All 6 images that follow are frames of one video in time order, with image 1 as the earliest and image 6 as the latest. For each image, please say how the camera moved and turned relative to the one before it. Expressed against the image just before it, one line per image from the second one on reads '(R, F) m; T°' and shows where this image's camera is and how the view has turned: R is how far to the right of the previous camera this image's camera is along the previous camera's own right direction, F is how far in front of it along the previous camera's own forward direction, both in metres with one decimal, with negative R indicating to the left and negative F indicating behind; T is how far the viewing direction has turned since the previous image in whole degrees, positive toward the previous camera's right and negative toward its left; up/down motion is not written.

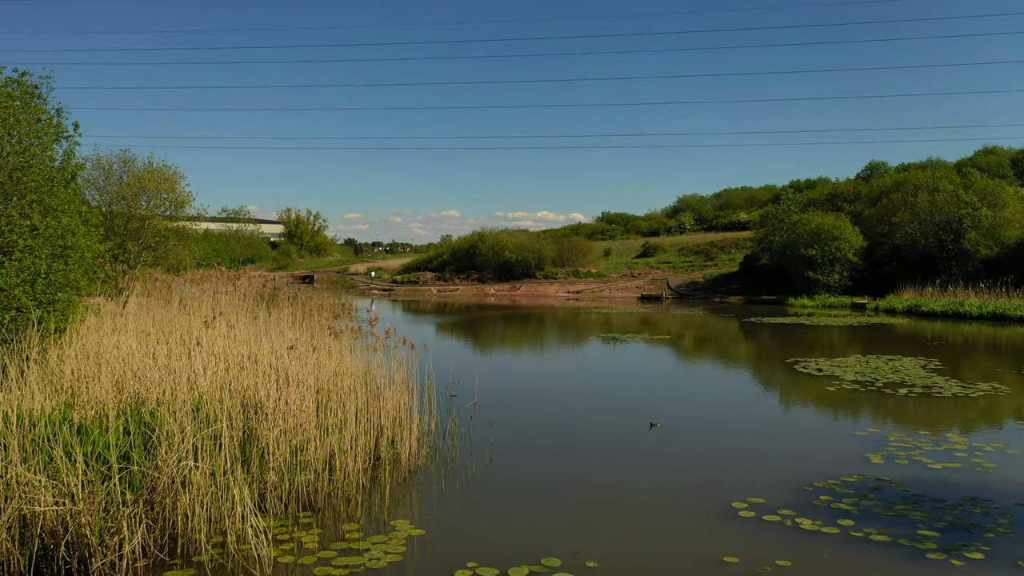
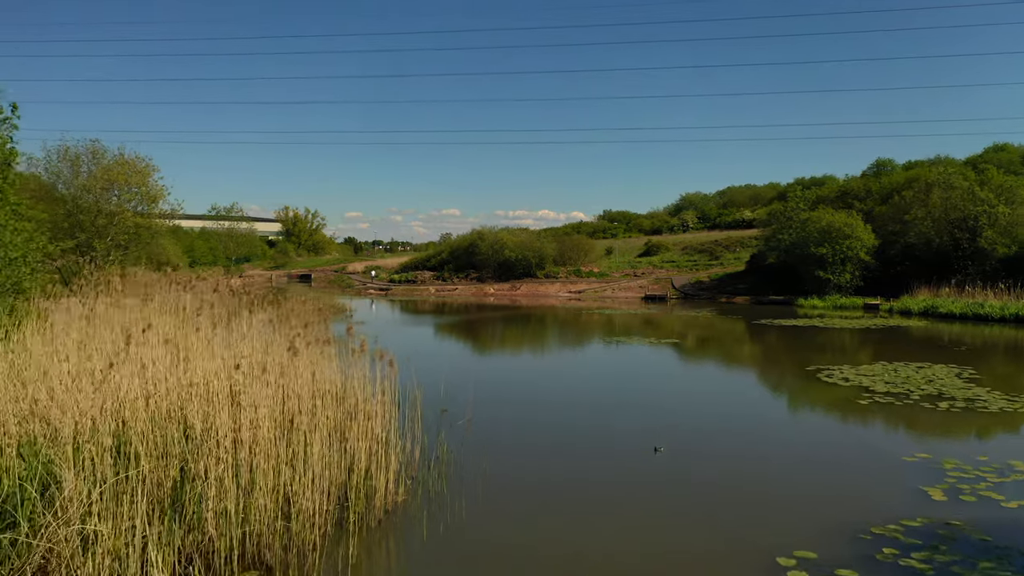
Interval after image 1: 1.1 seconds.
(0.0, +1.0) m; 0°
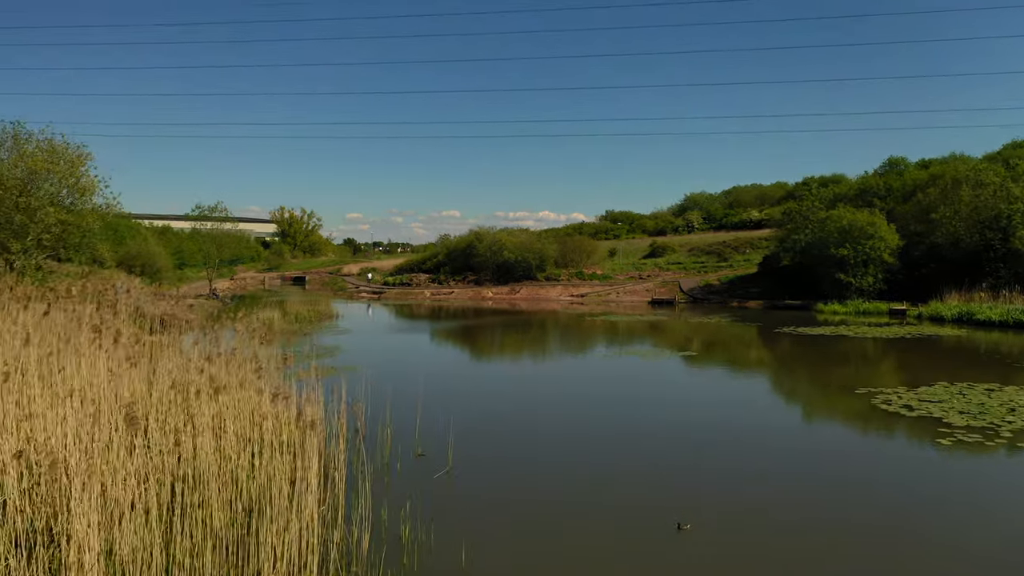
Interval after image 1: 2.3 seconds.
(+0.1, +1.8) m; 0°
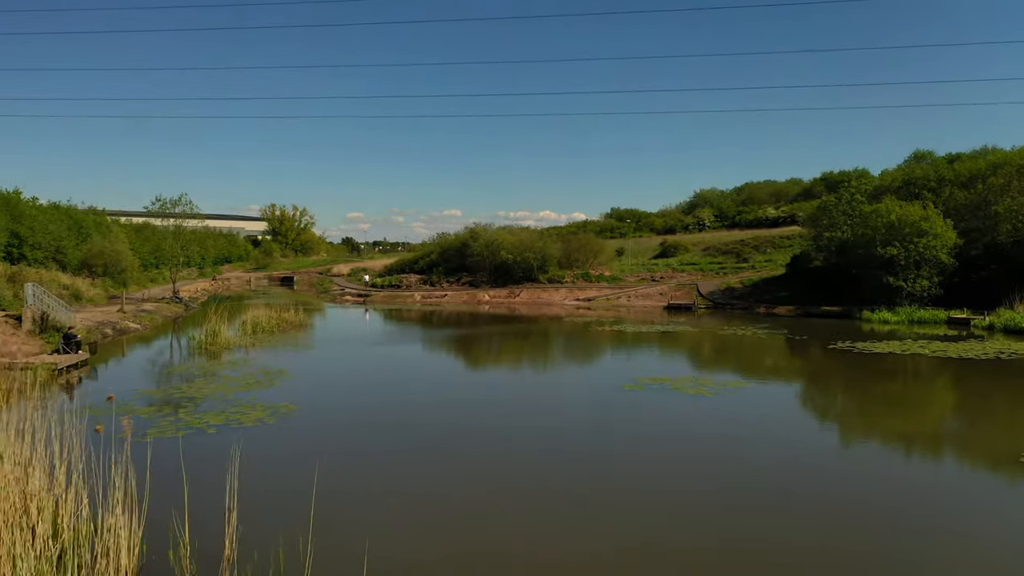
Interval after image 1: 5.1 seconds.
(+0.1, +3.4) m; 0°
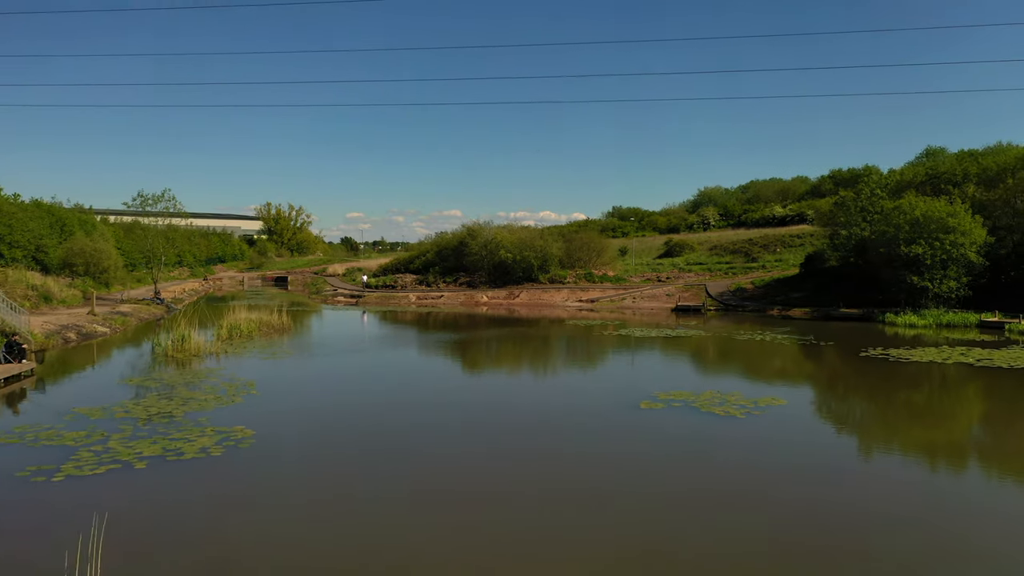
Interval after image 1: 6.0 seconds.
(0.0, +1.5) m; 0°
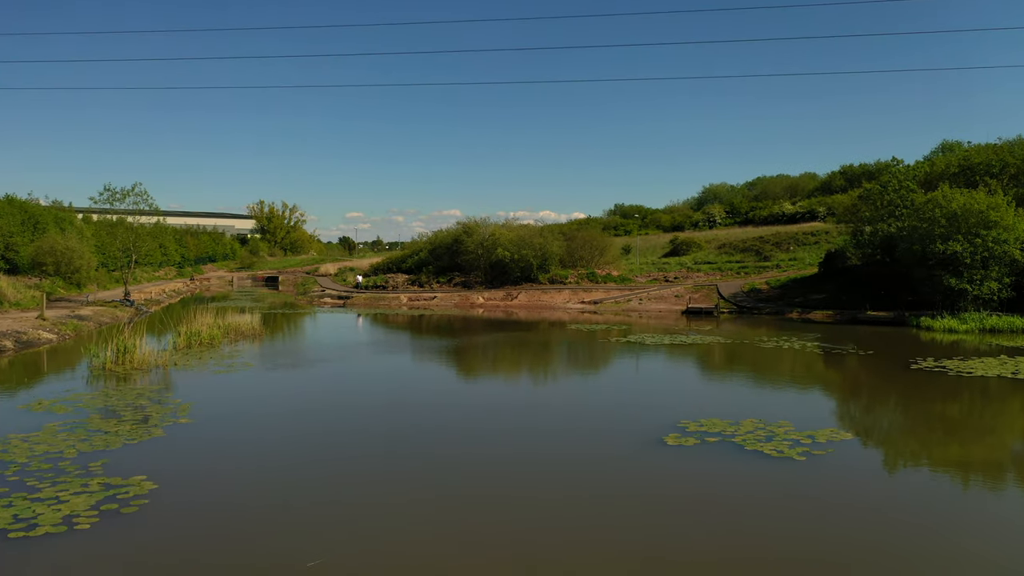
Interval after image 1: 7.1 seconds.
(+0.1, +2.0) m; 0°
